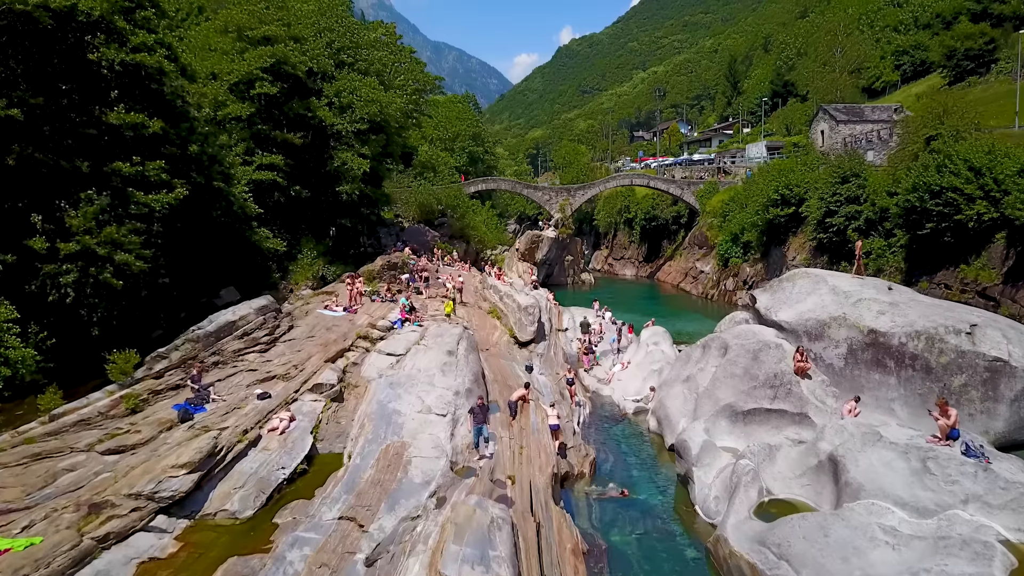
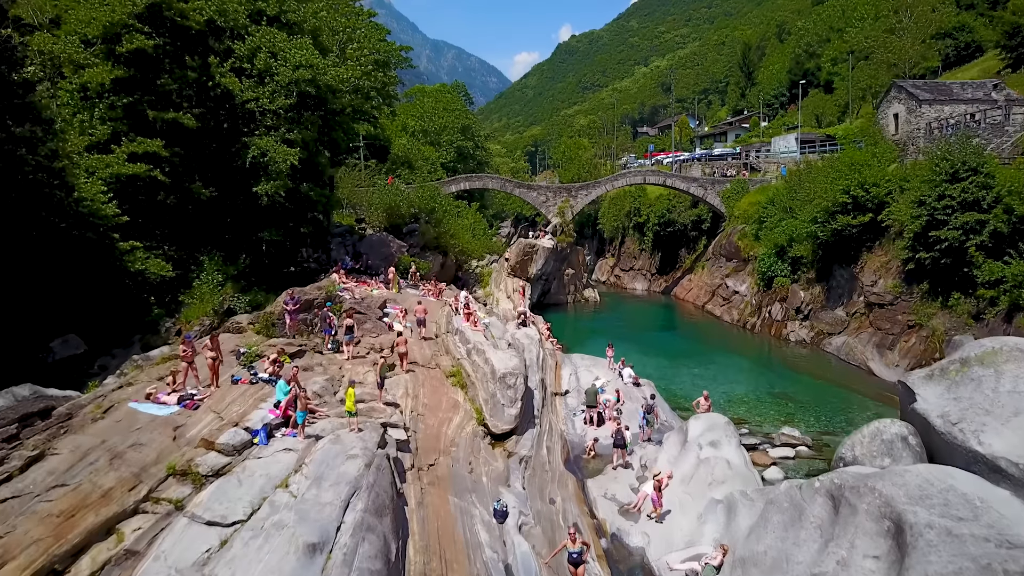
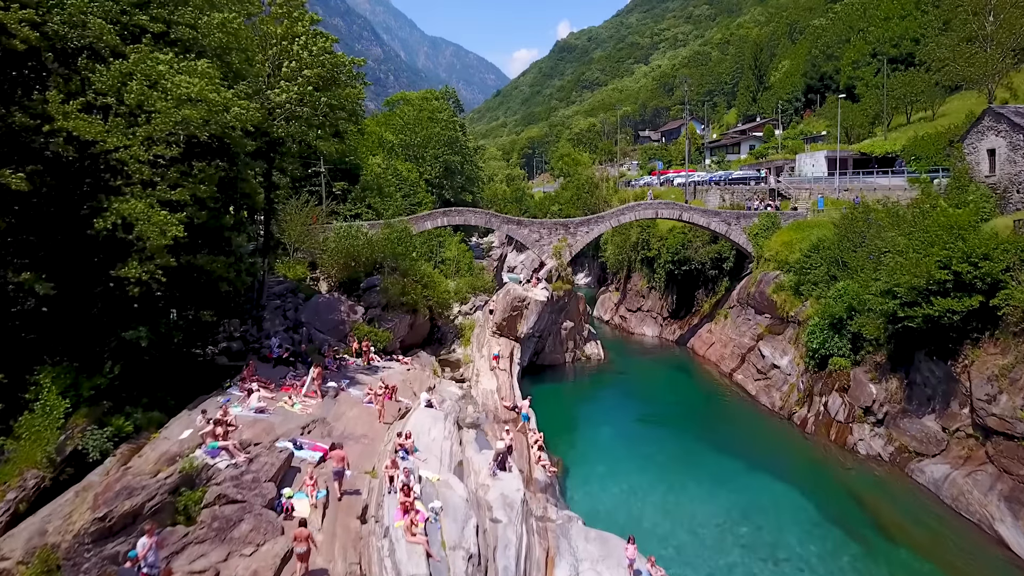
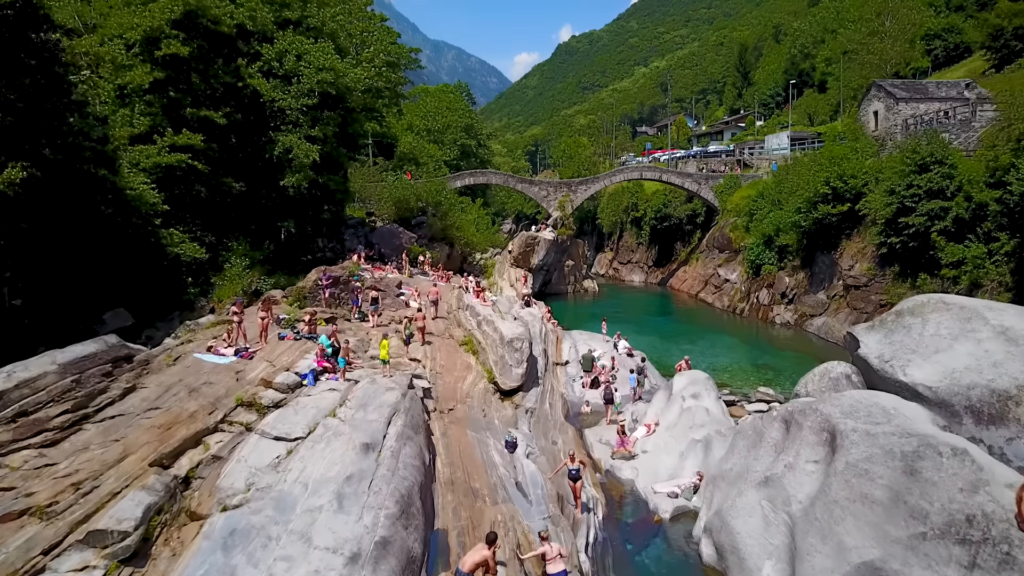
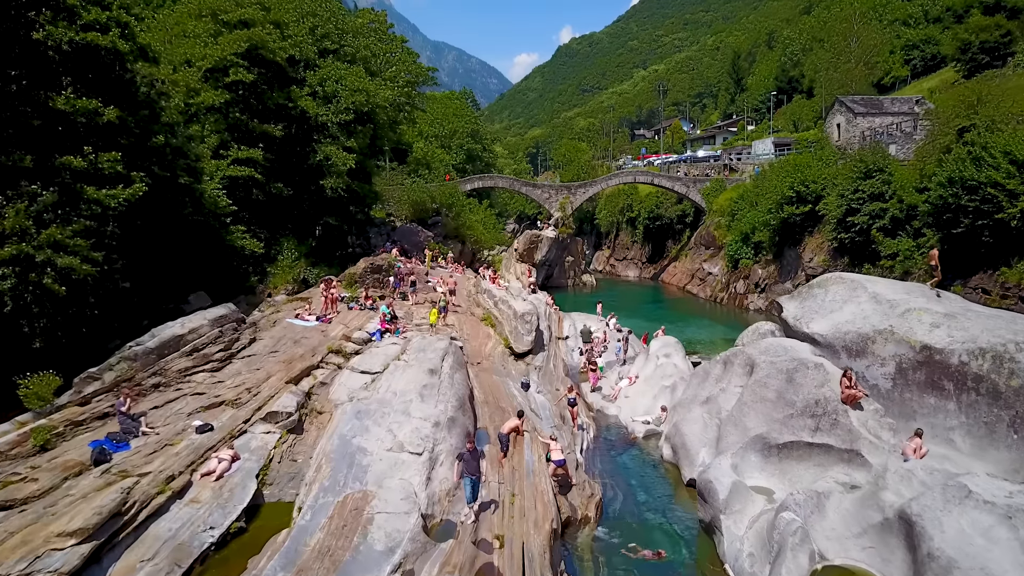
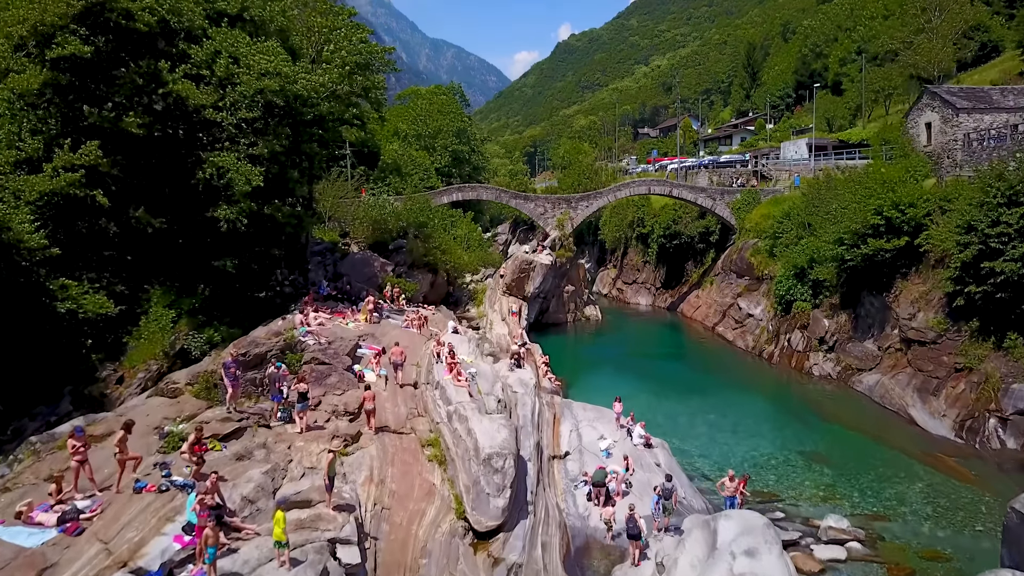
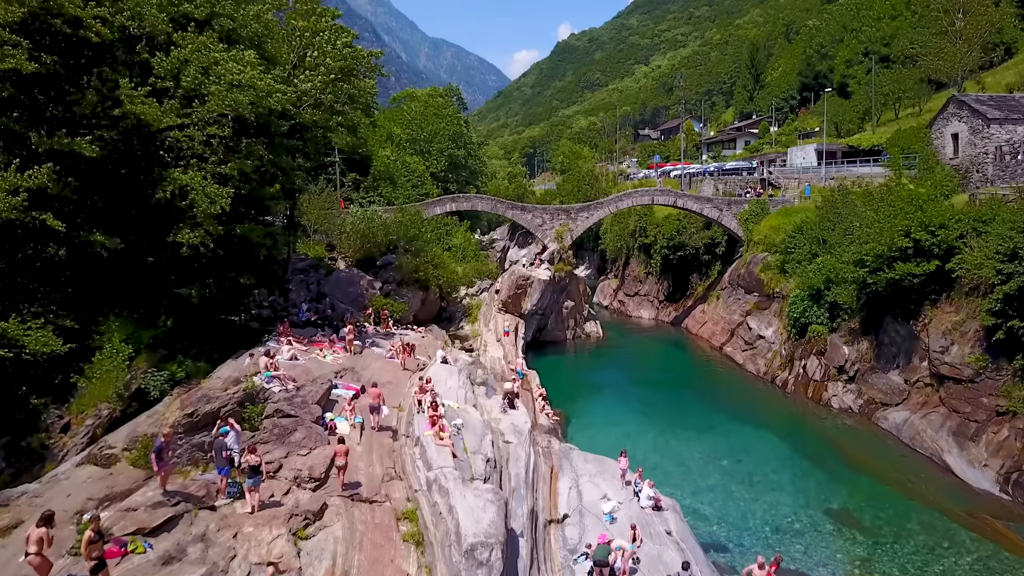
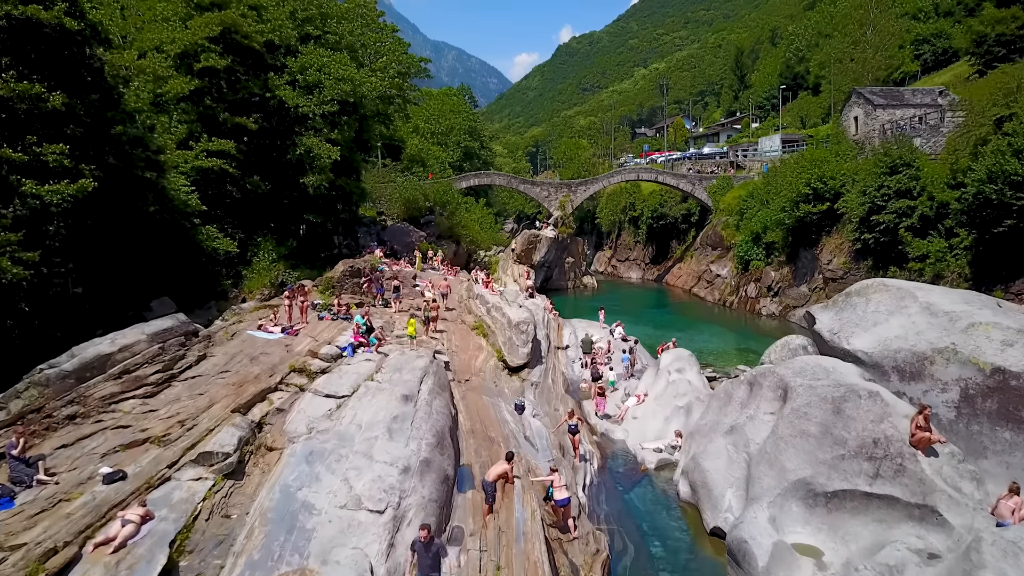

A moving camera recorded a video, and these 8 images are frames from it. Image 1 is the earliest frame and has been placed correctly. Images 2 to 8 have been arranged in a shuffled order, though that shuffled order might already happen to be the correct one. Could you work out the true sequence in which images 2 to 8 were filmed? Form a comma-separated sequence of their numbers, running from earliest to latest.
5, 8, 4, 2, 6, 7, 3
